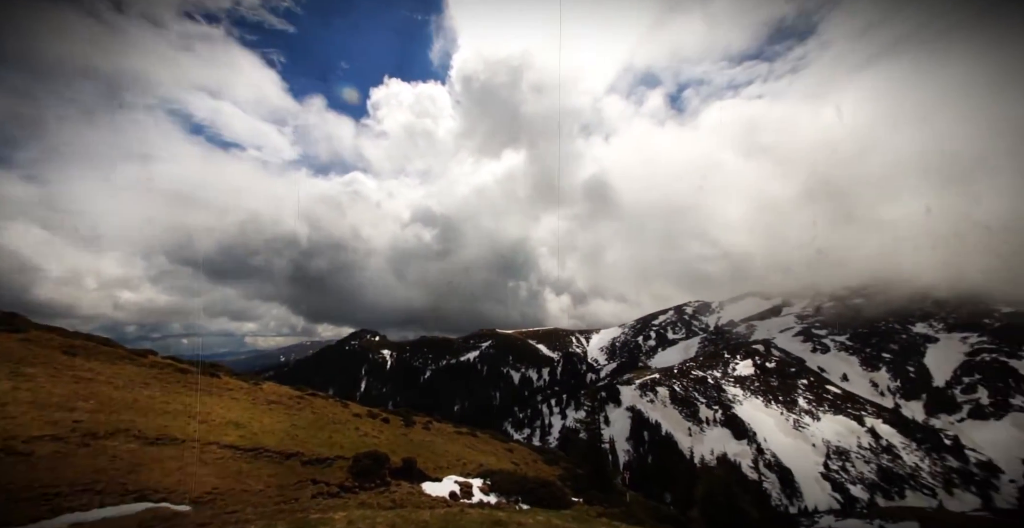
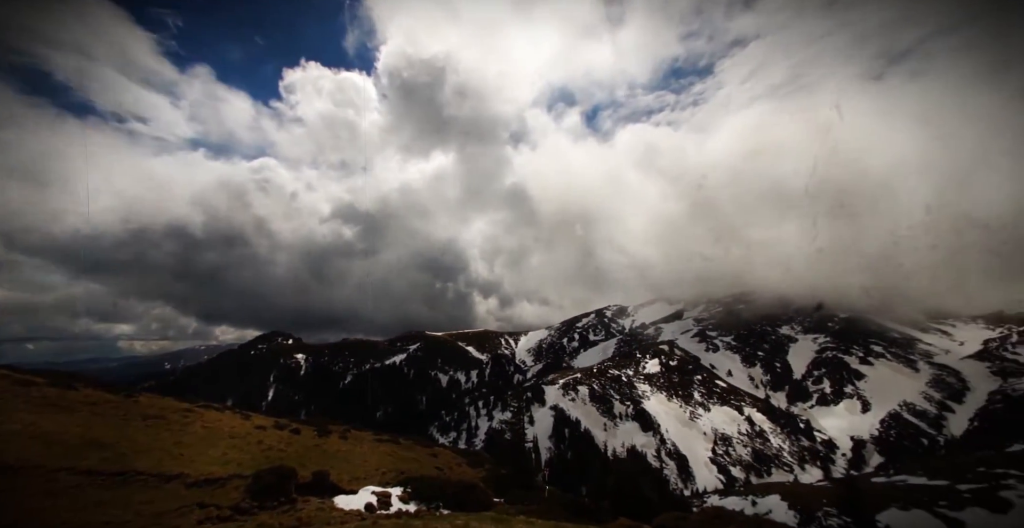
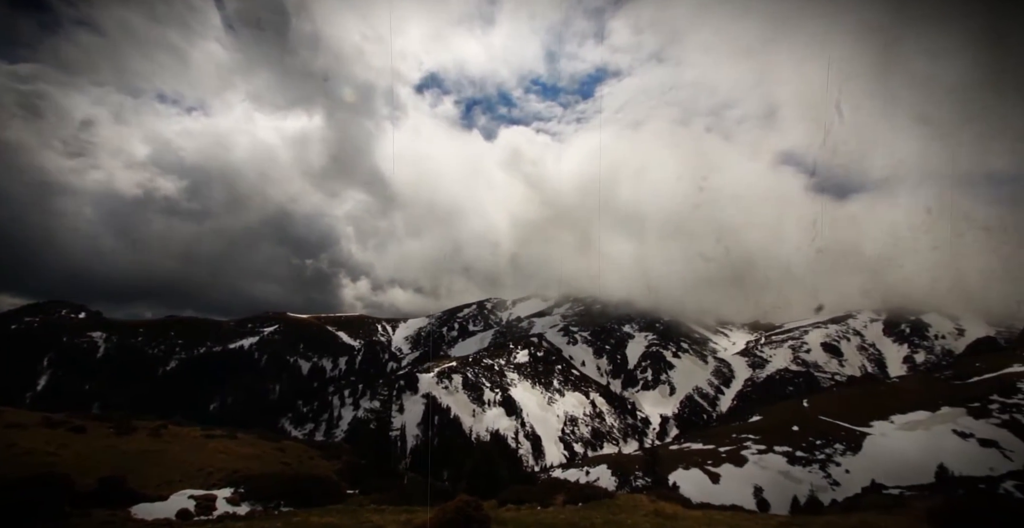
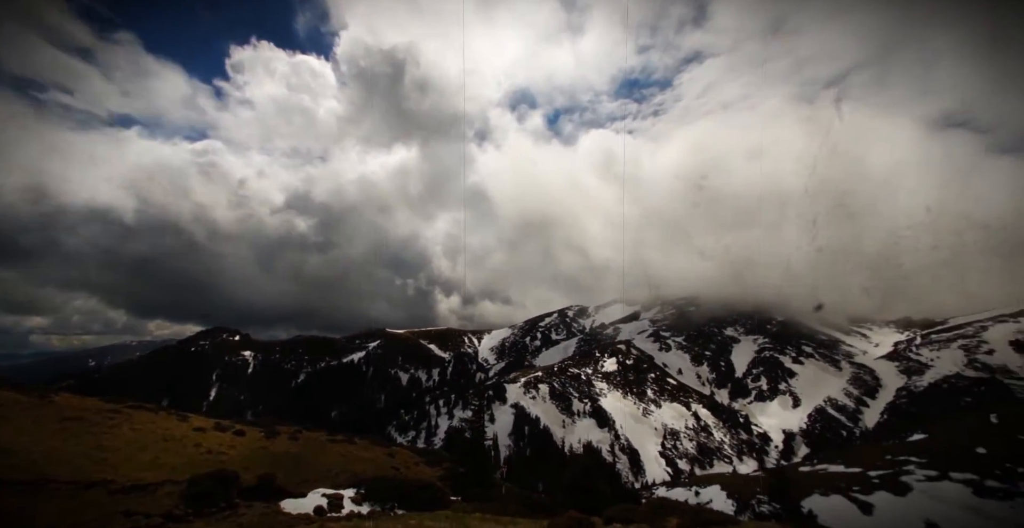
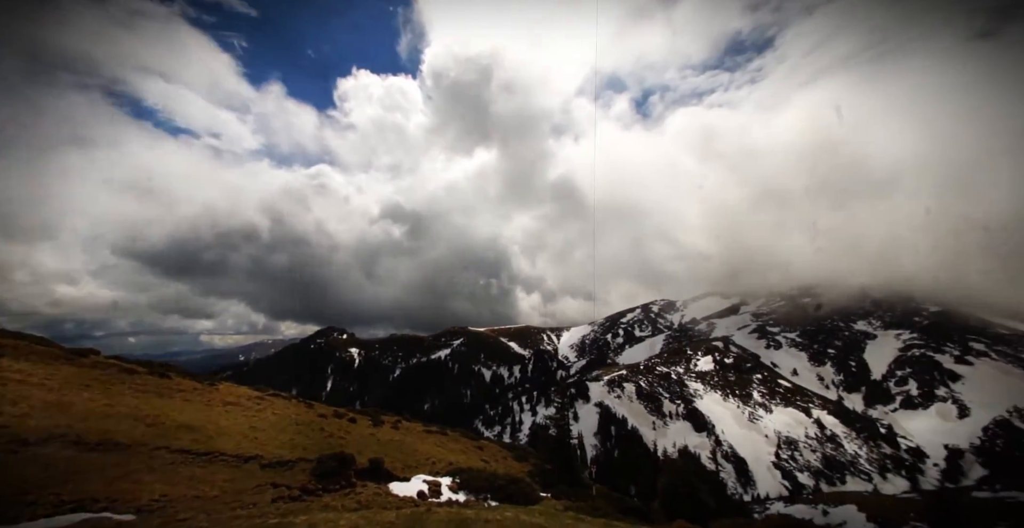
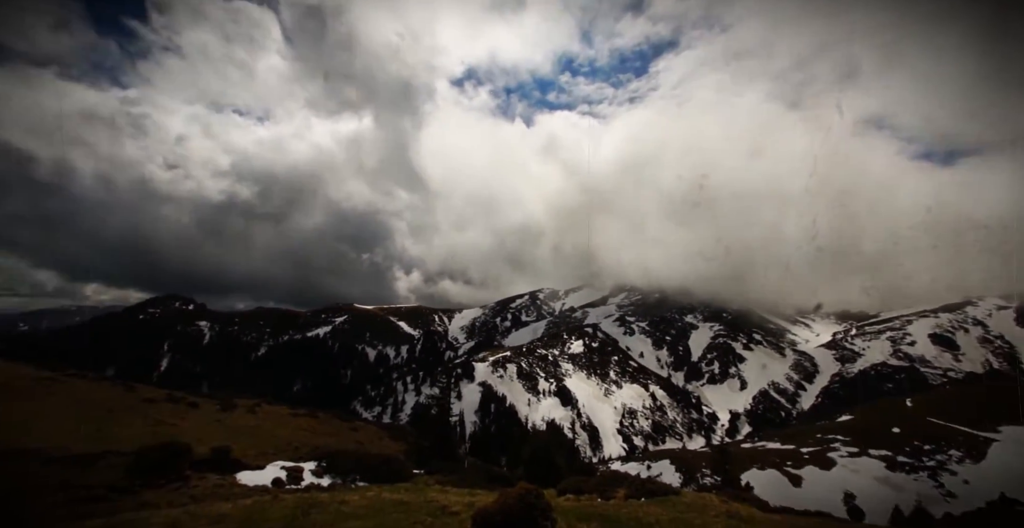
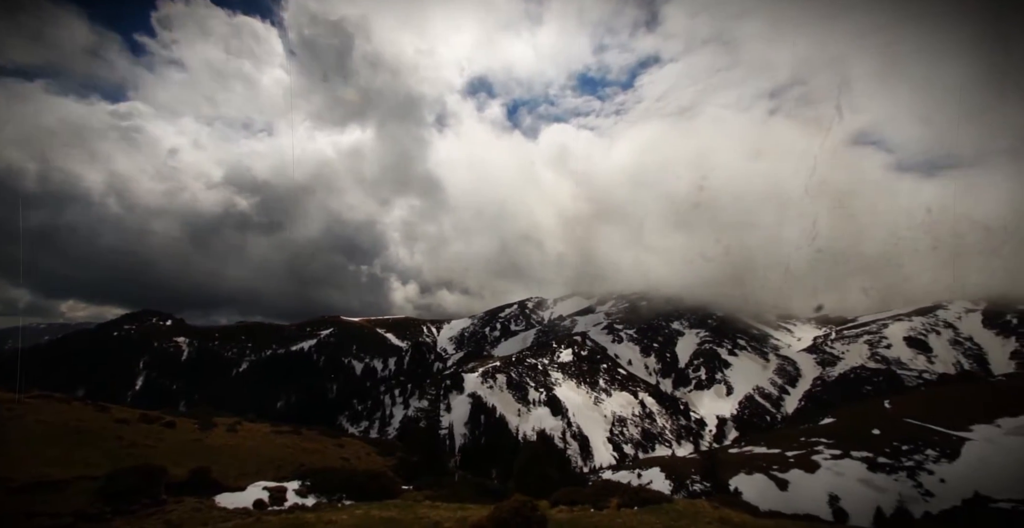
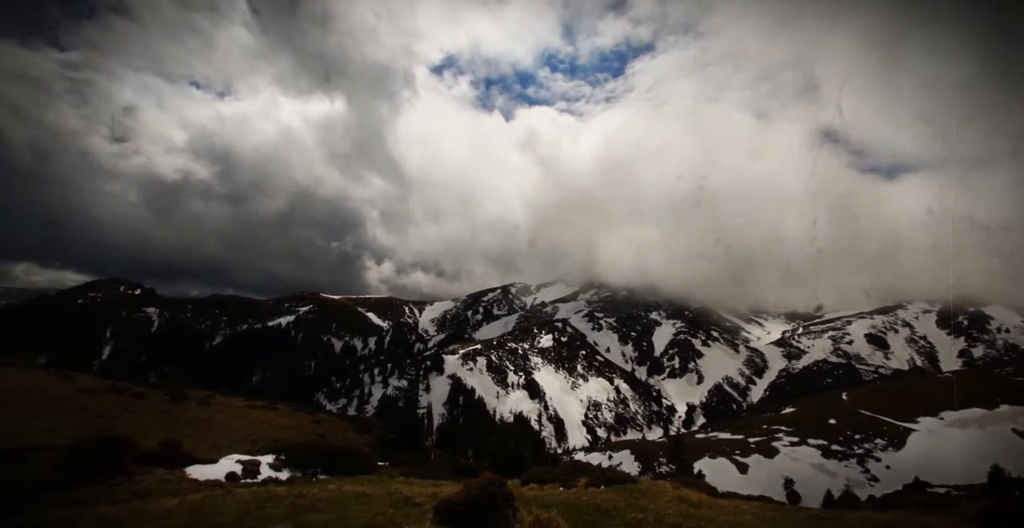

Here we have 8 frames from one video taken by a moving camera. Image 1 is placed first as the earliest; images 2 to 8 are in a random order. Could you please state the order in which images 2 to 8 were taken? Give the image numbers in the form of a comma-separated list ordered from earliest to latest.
5, 2, 4, 7, 3, 8, 6
